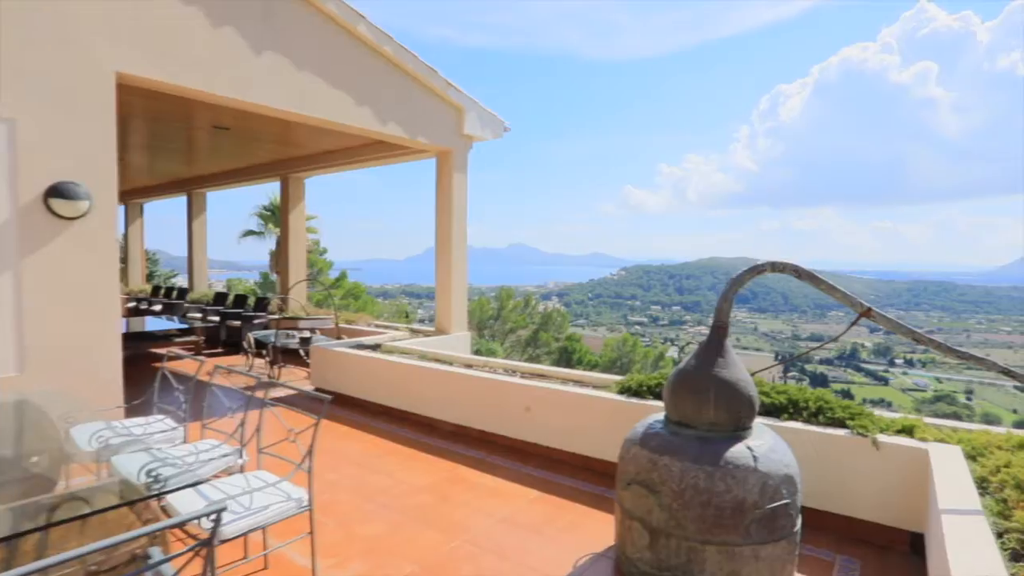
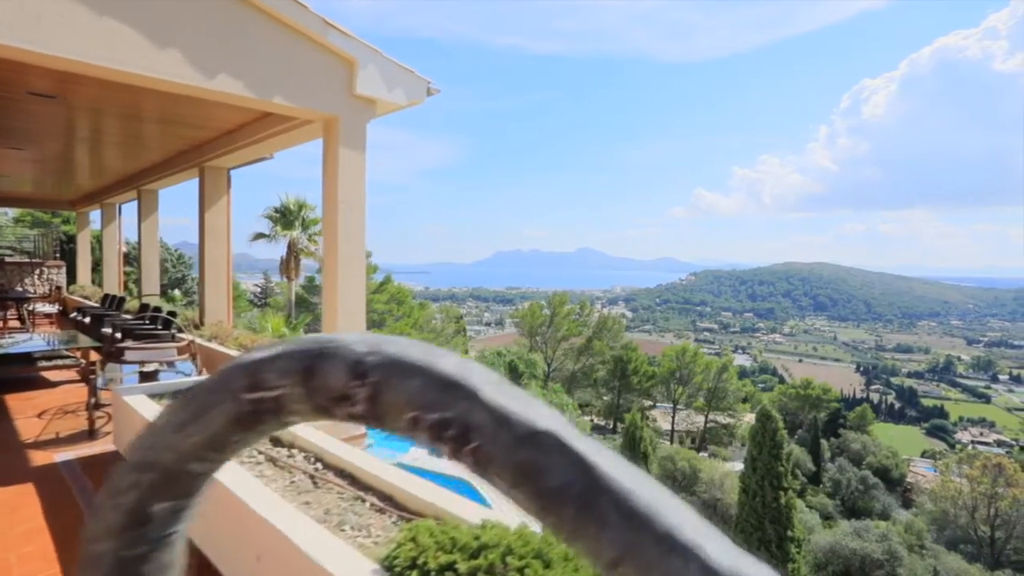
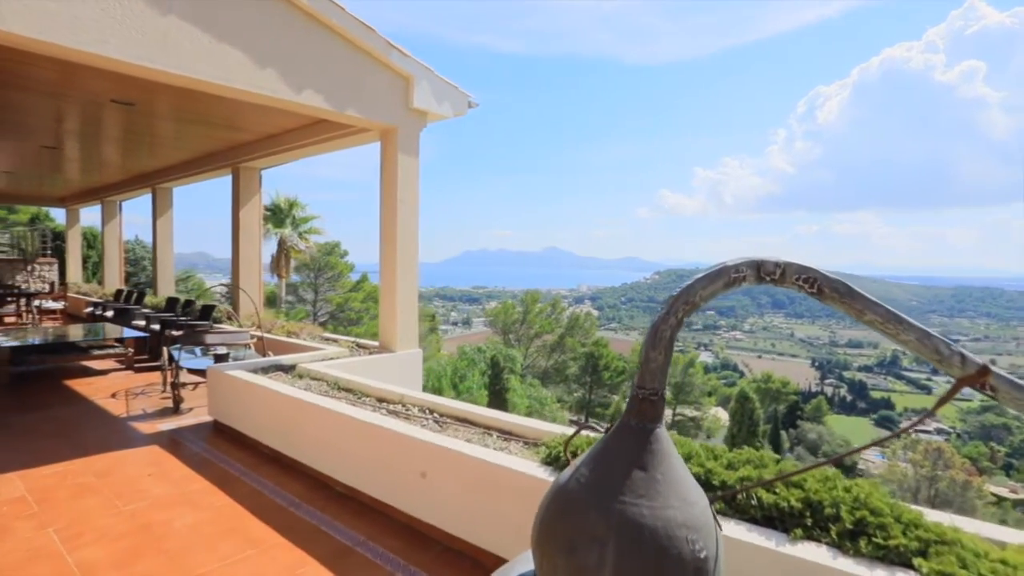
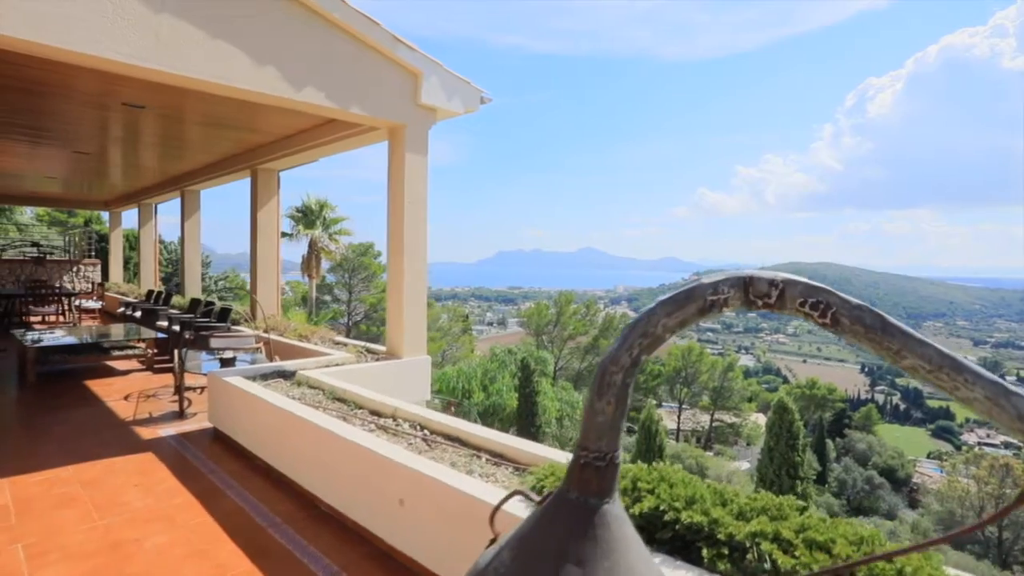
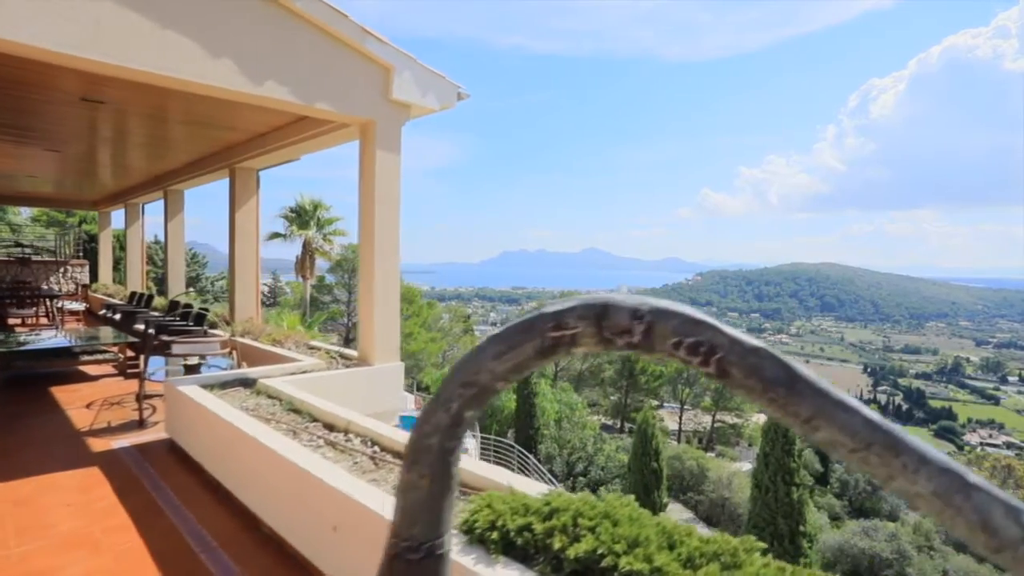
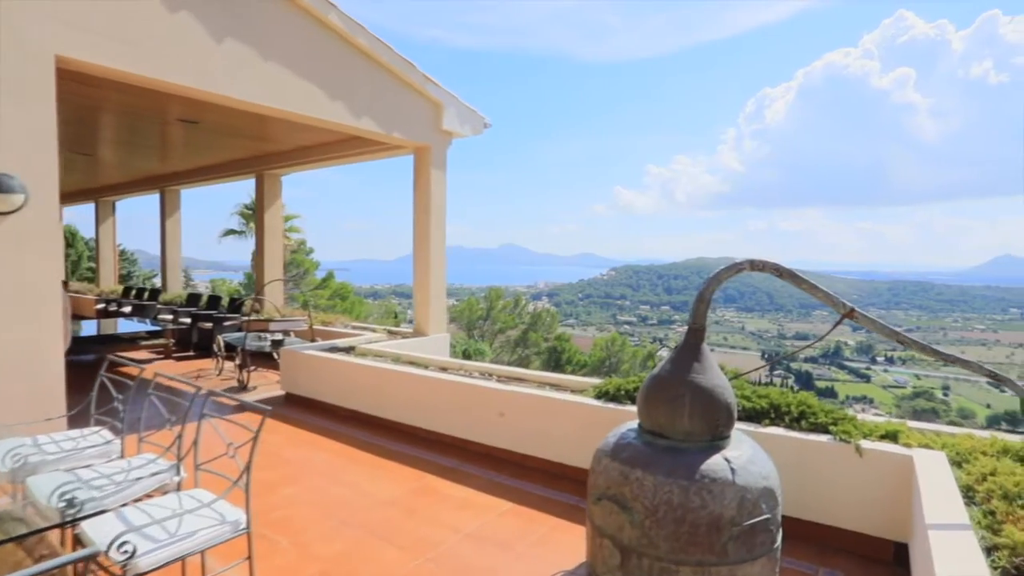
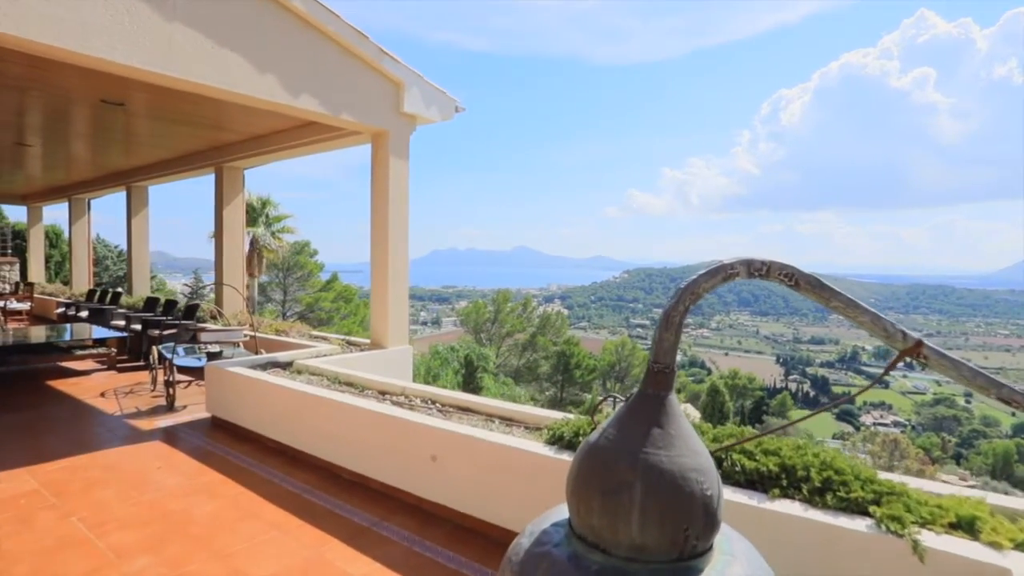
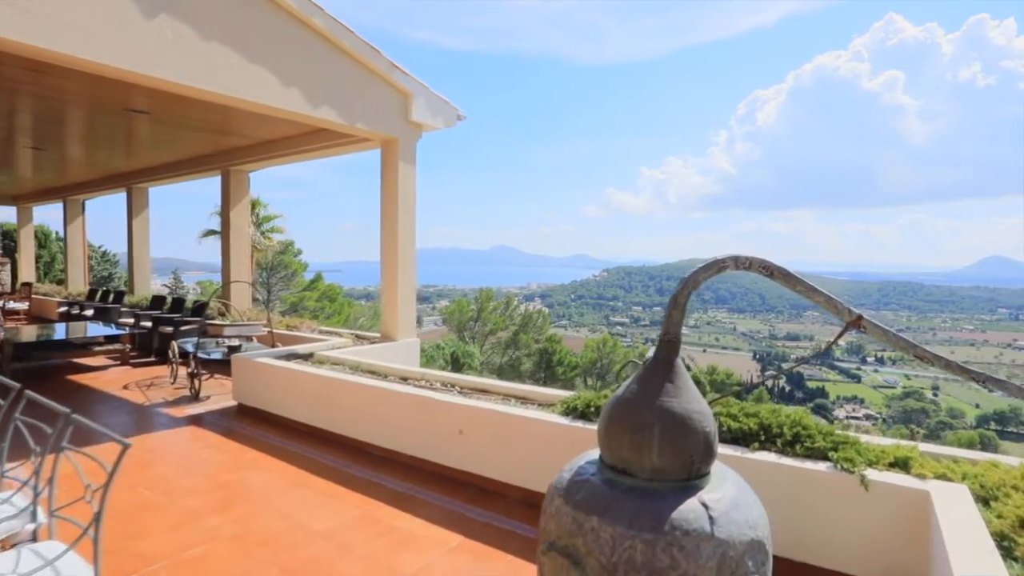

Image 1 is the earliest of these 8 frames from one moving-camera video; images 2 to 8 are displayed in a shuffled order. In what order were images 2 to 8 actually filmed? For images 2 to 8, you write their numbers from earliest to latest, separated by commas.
6, 8, 7, 3, 4, 5, 2
